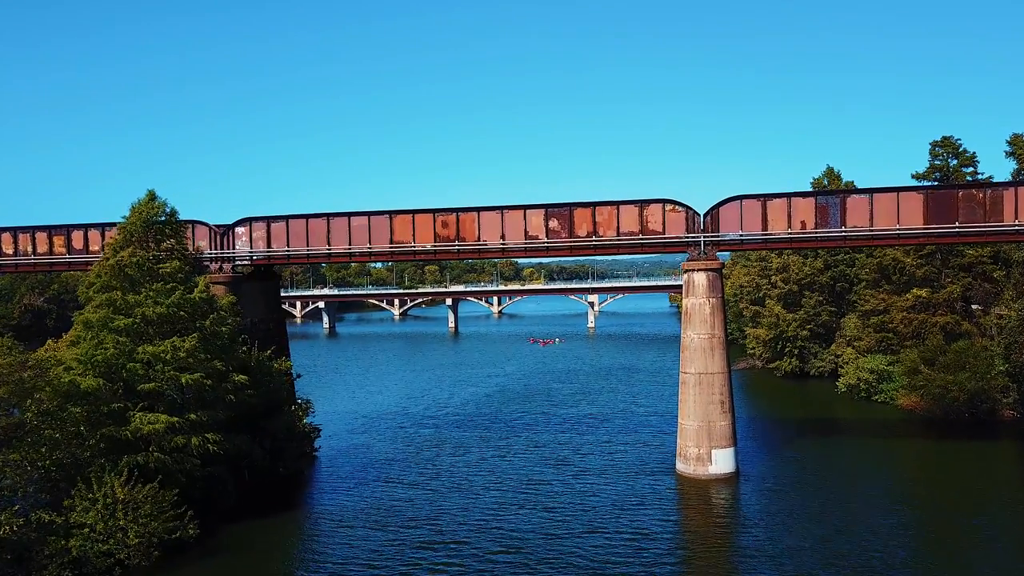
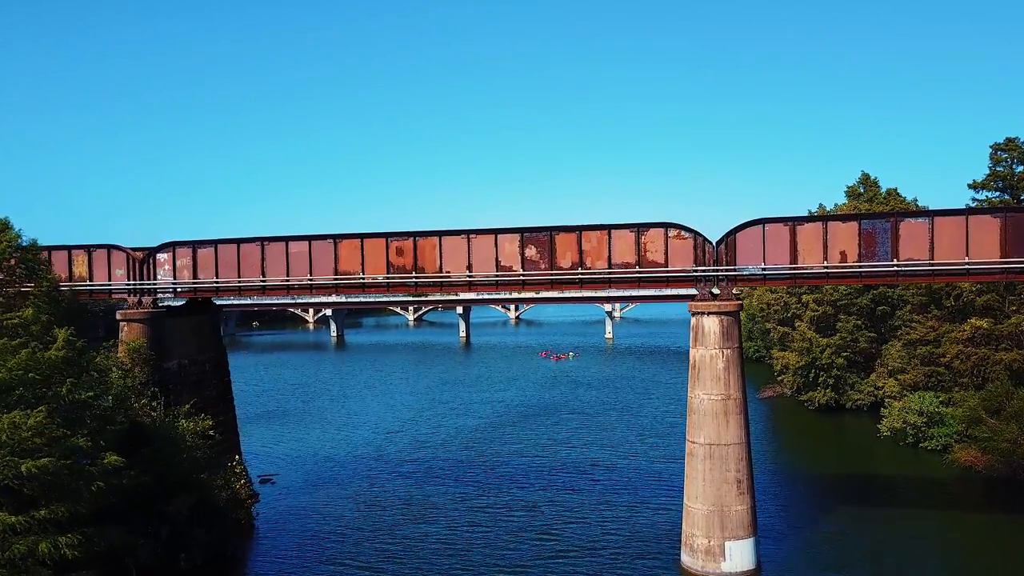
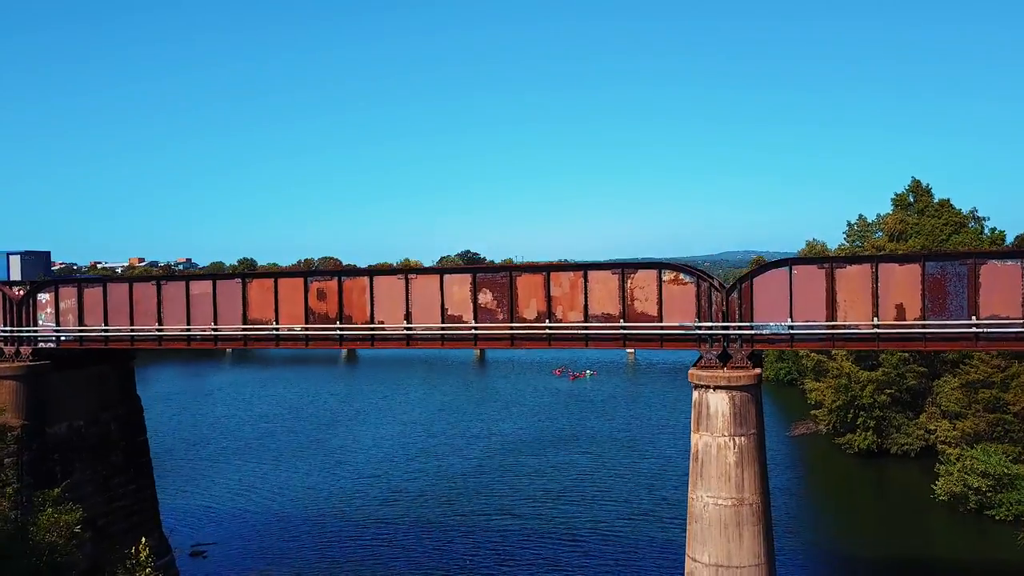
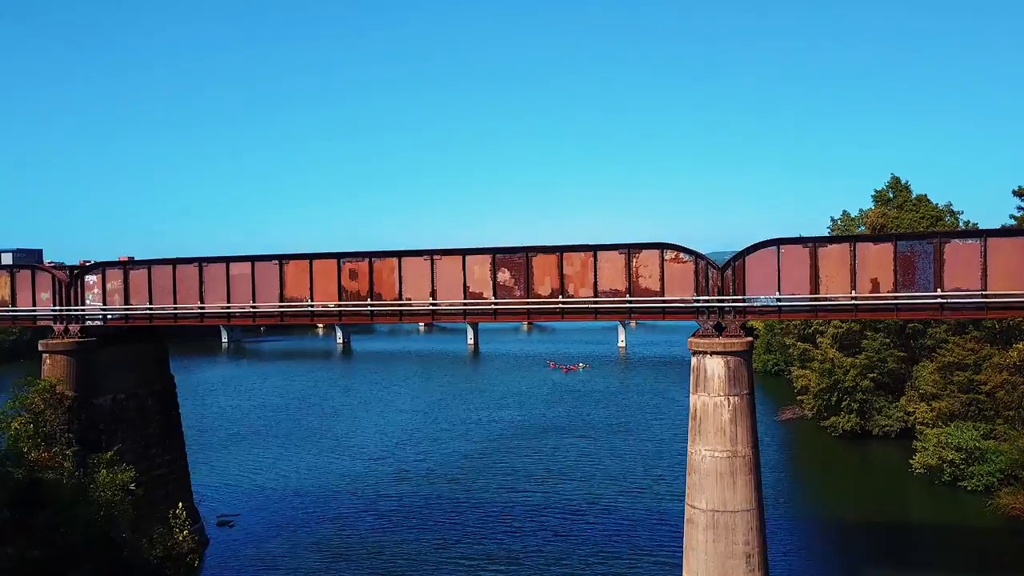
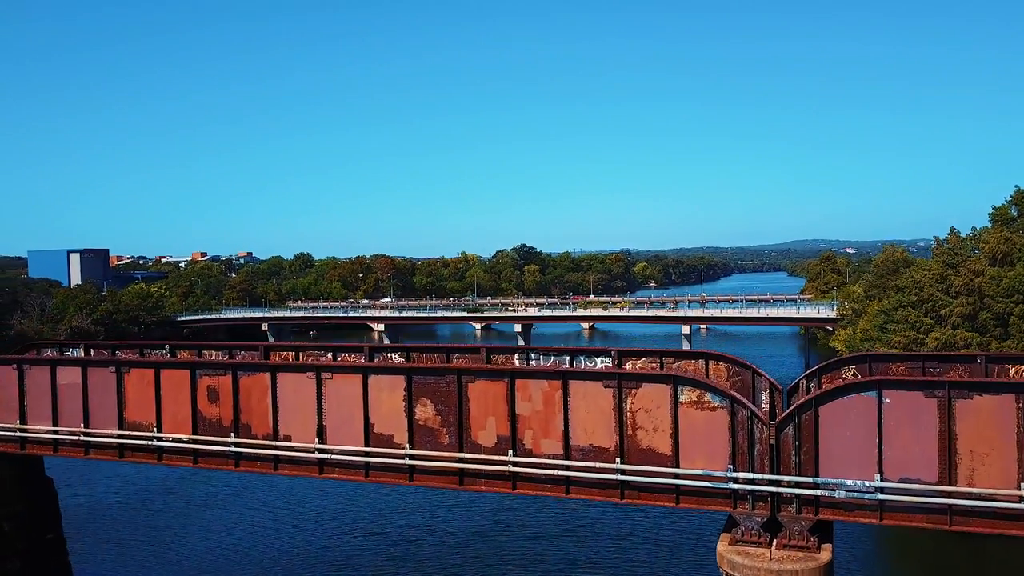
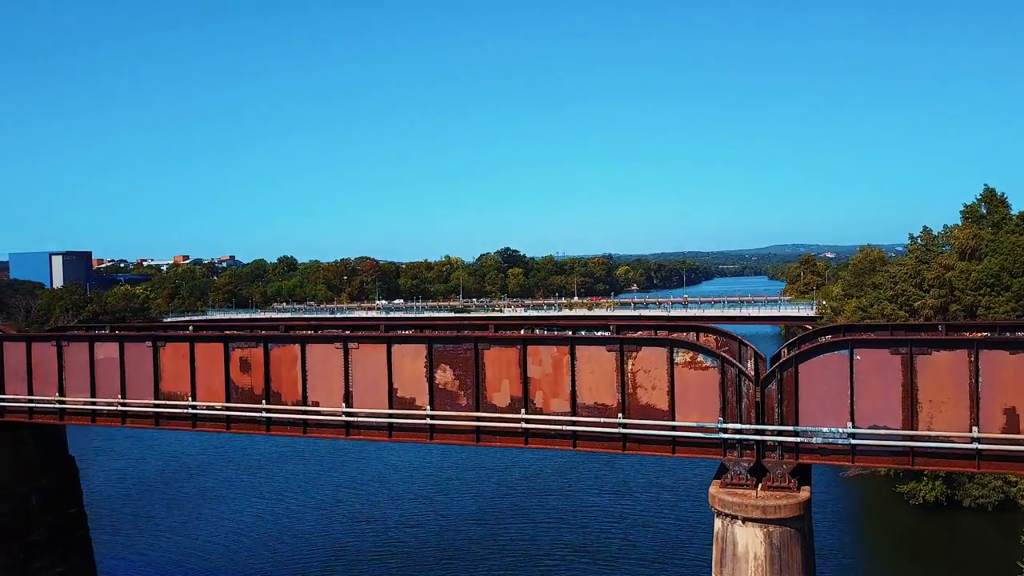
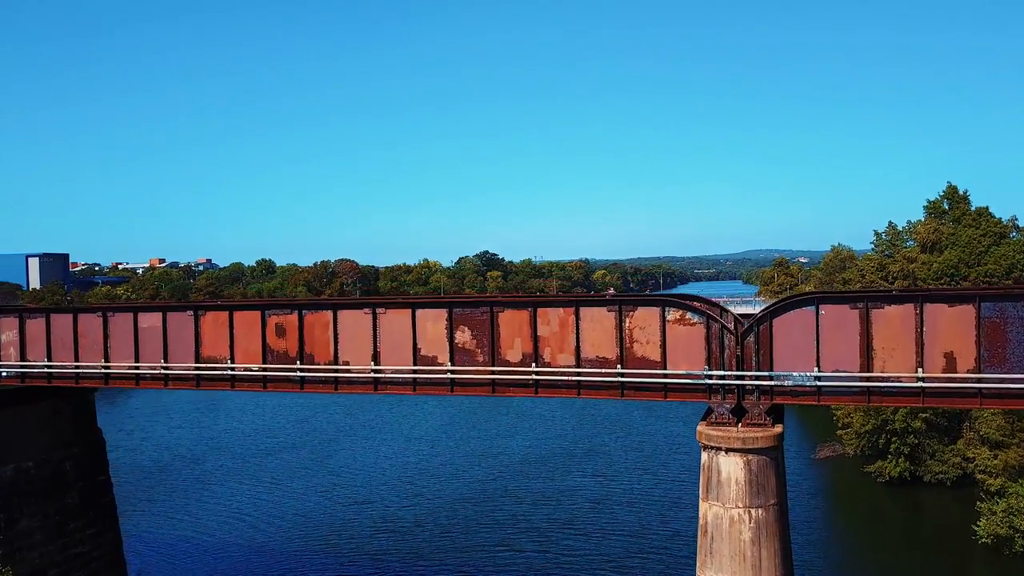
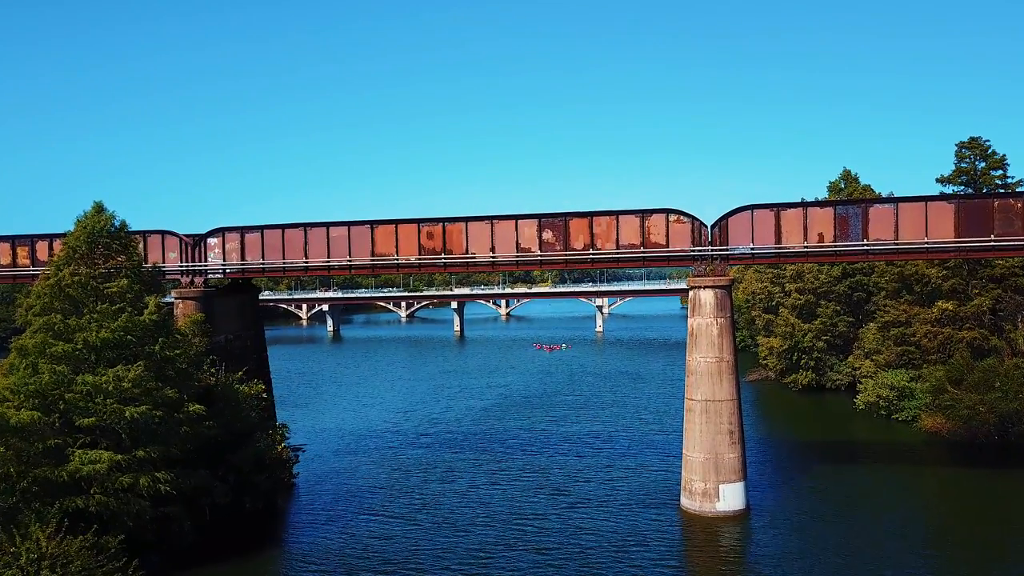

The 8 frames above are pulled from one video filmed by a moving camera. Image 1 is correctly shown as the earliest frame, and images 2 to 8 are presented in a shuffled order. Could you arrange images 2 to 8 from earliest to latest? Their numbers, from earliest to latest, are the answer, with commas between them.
8, 2, 4, 3, 7, 6, 5
